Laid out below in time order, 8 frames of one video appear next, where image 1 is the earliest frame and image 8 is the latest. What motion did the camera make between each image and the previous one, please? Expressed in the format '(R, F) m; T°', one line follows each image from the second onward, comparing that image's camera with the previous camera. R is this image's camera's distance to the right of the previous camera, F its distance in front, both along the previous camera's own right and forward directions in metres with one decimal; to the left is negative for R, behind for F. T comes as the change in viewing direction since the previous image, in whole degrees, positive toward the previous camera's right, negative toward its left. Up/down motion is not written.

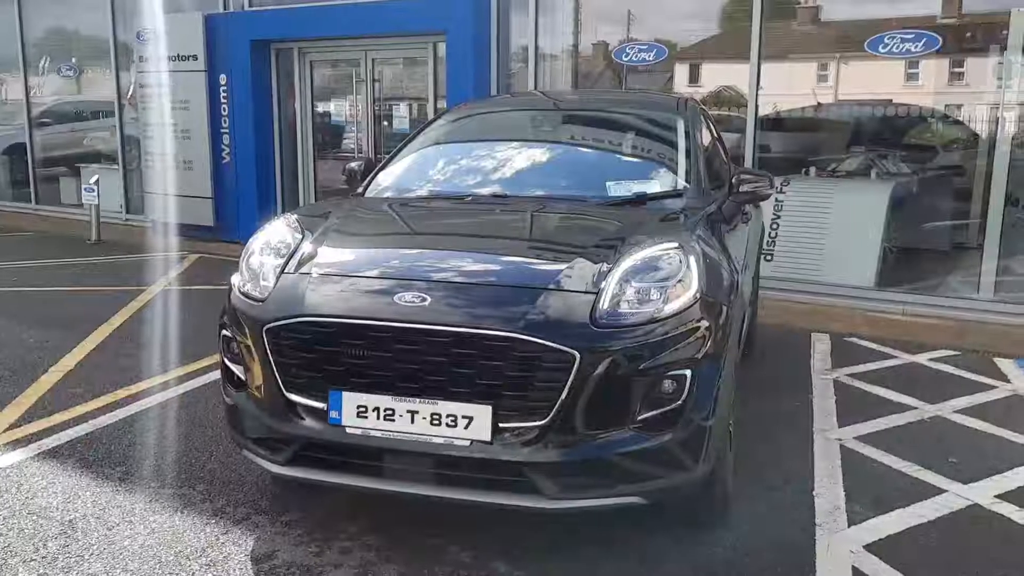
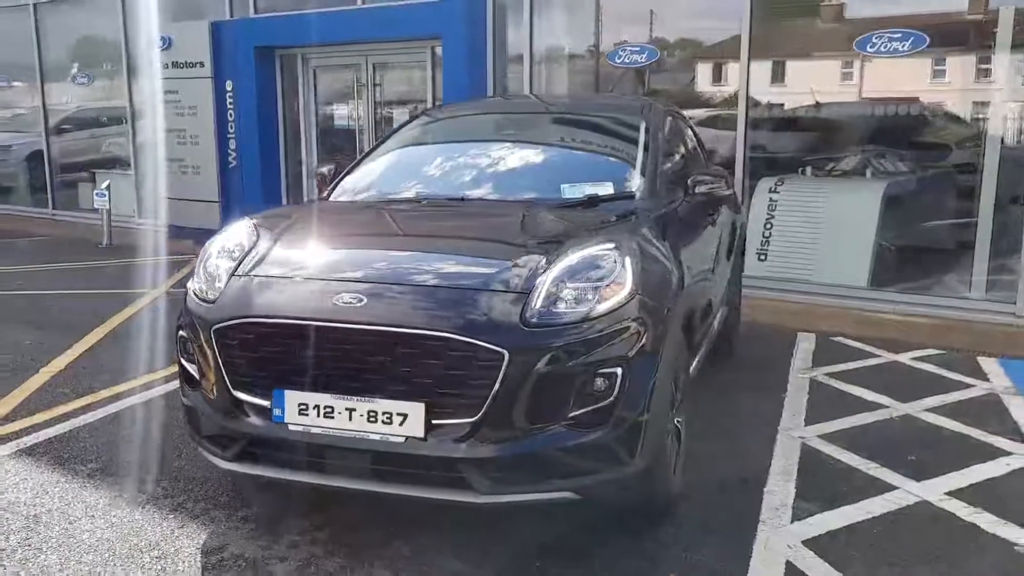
(+0.3, -0.1) m; -2°
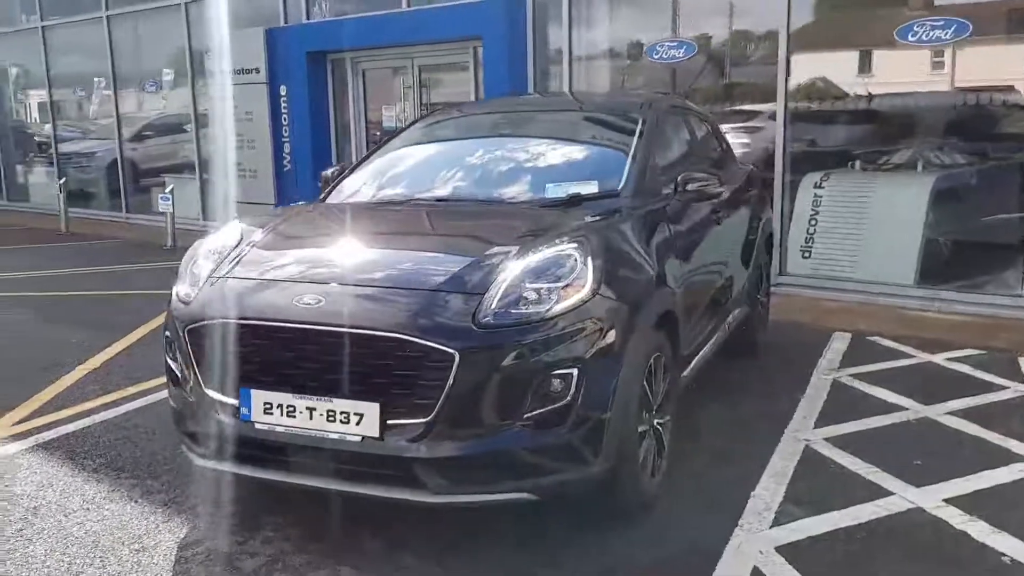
(+0.4, 0.0) m; -5°
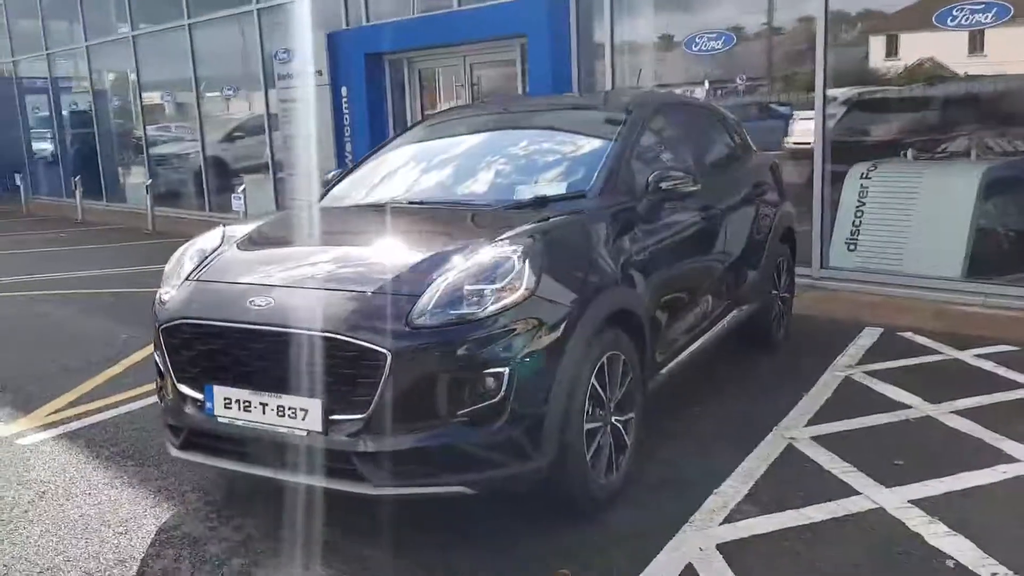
(+0.5, -0.1) m; -6°
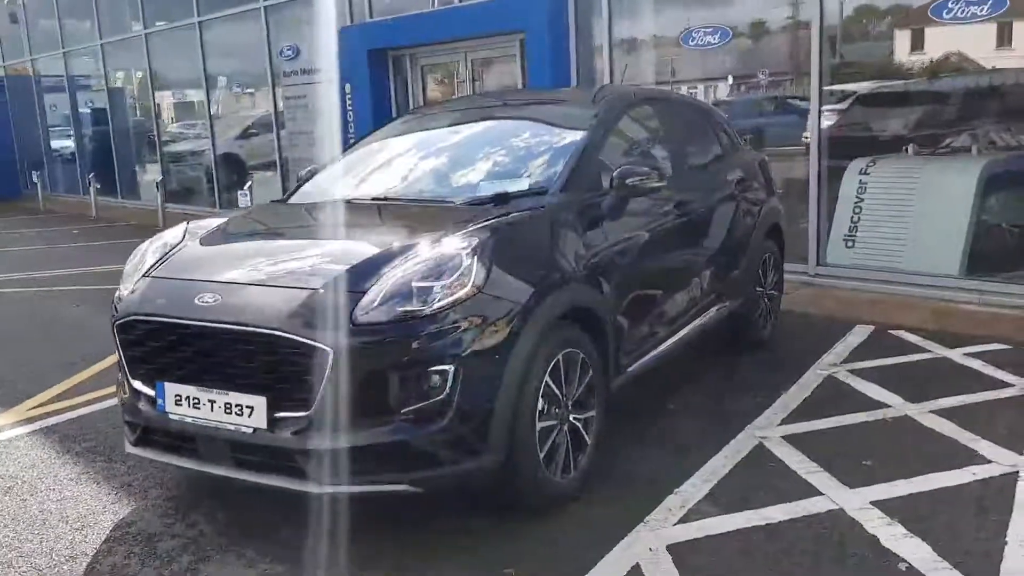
(+0.2, 0.0) m; -1°
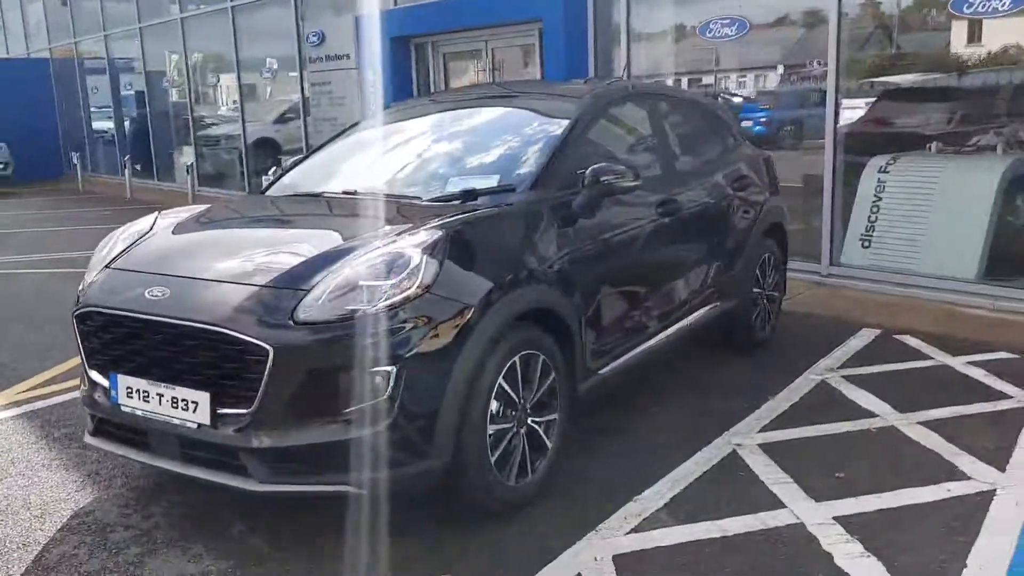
(+0.3, +0.1) m; -3°
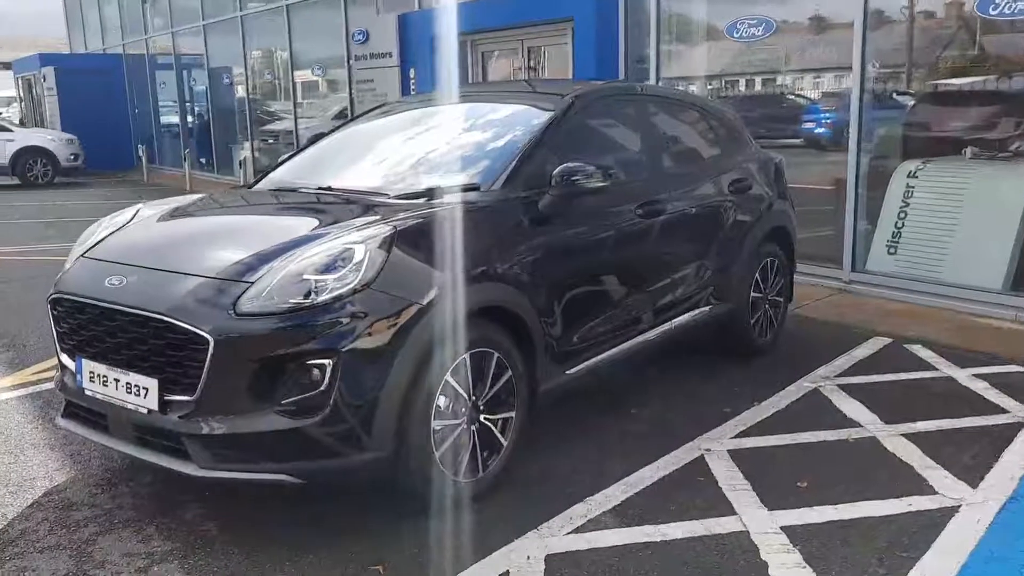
(+0.4, 0.0) m; -4°
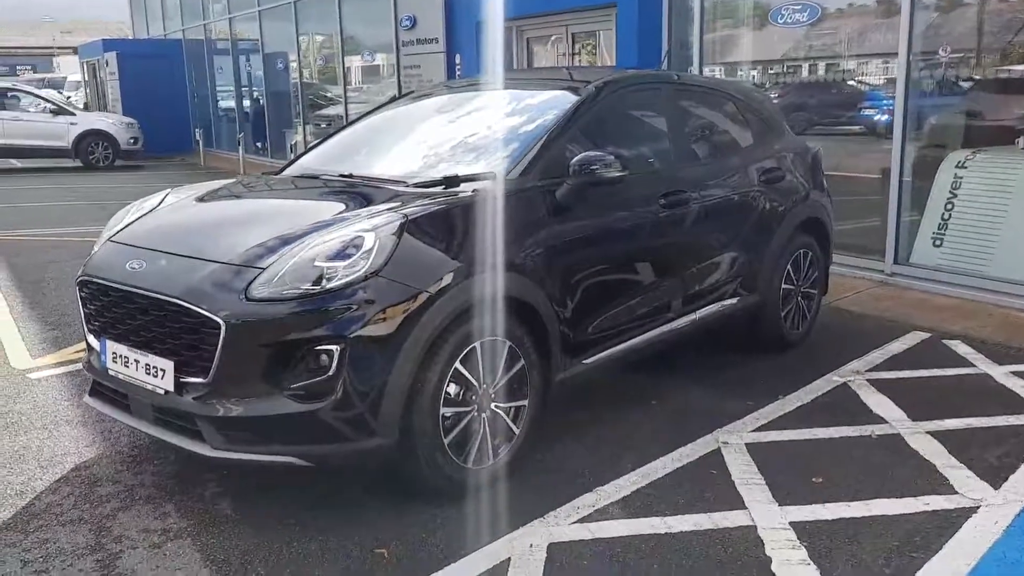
(+0.2, 0.0) m; -3°
